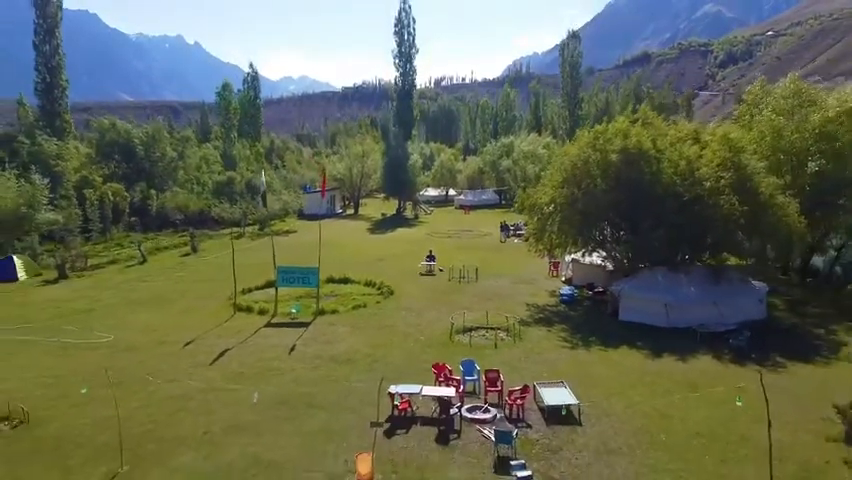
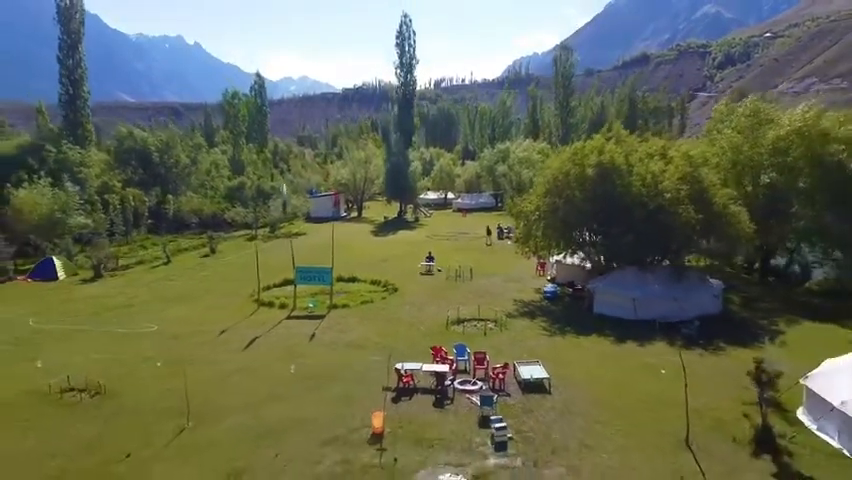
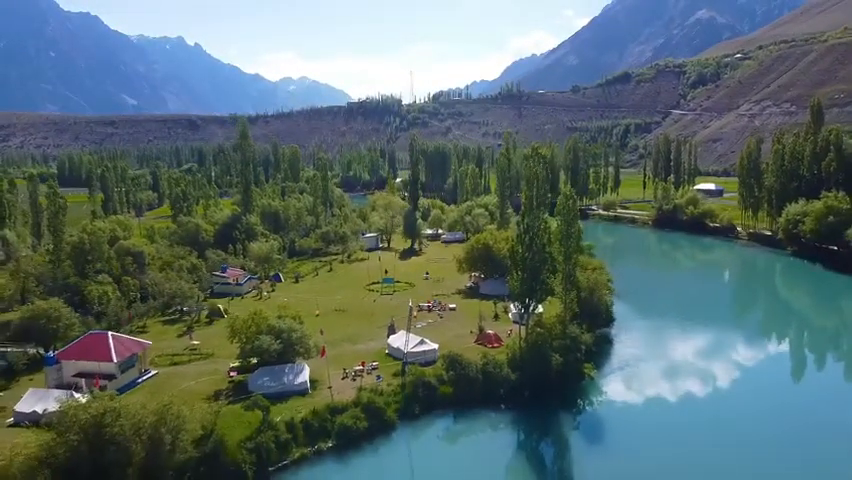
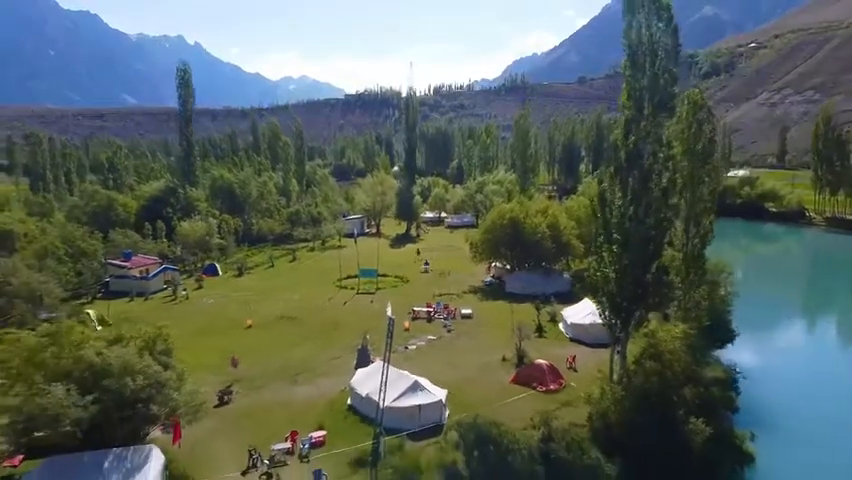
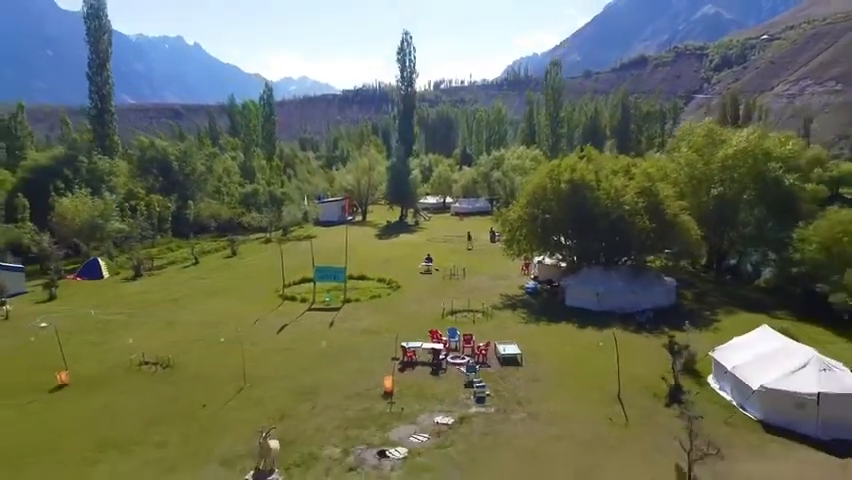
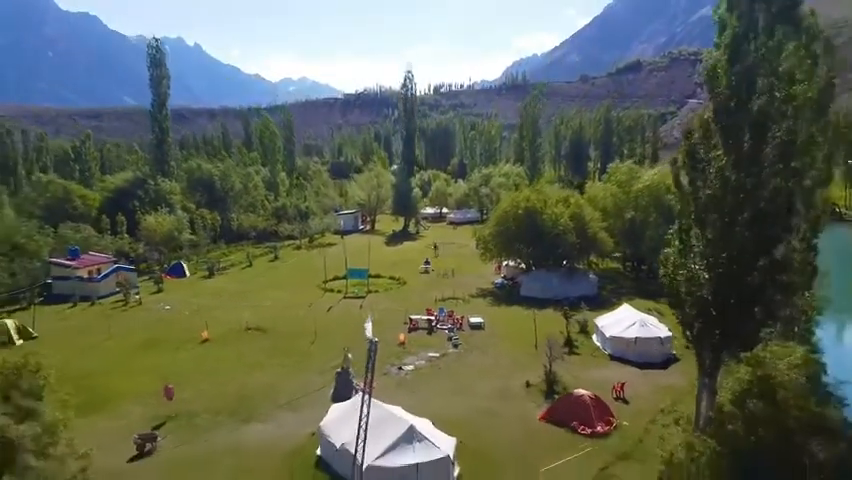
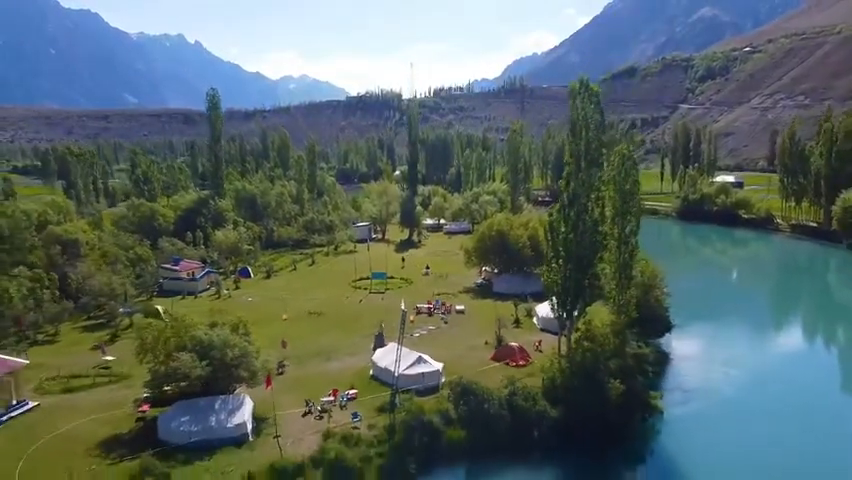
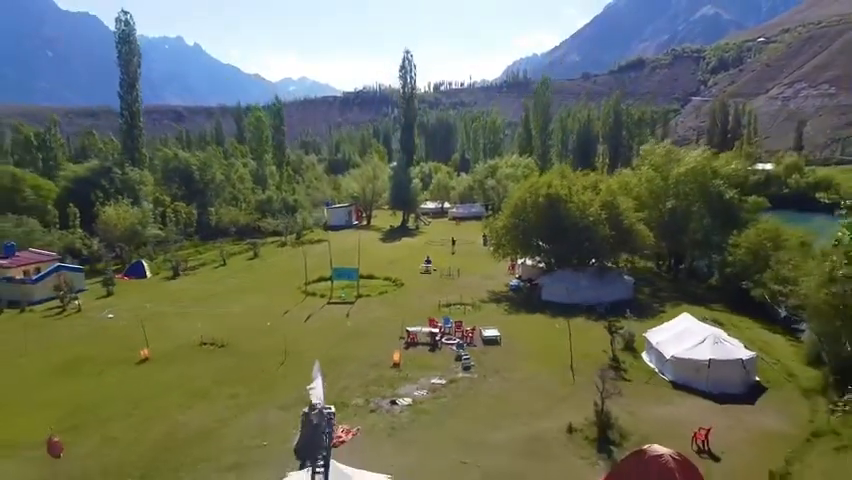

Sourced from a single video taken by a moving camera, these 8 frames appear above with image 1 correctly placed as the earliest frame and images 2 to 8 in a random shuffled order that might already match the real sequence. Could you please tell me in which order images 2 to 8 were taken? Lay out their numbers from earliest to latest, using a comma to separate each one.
2, 5, 8, 6, 4, 7, 3
